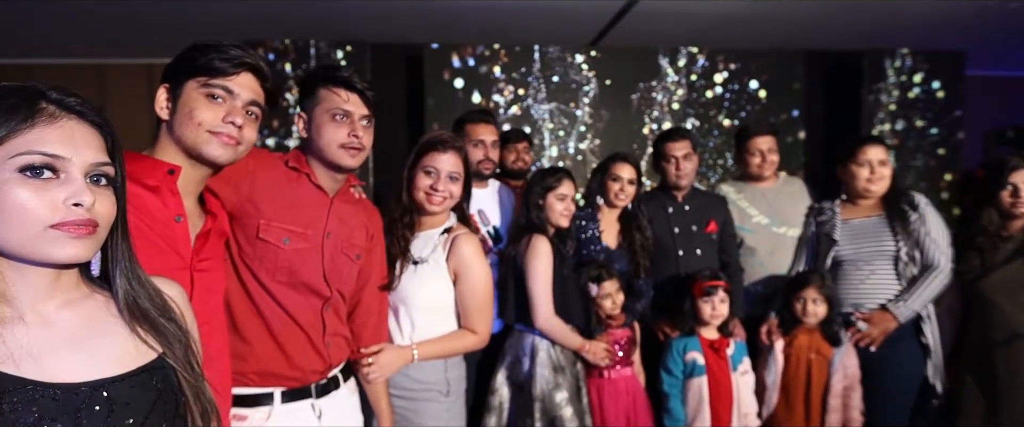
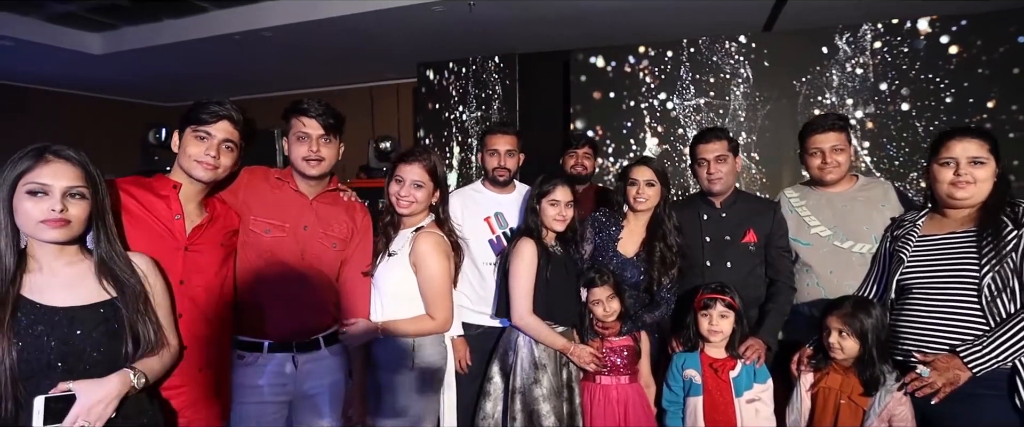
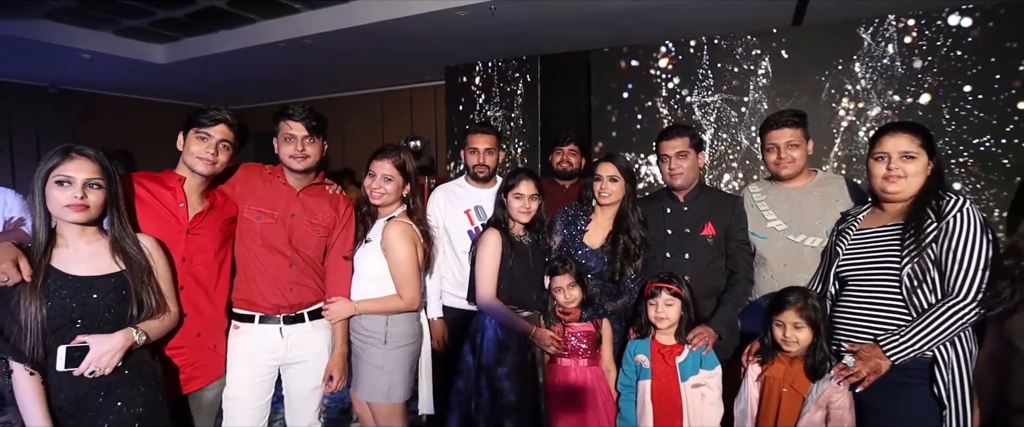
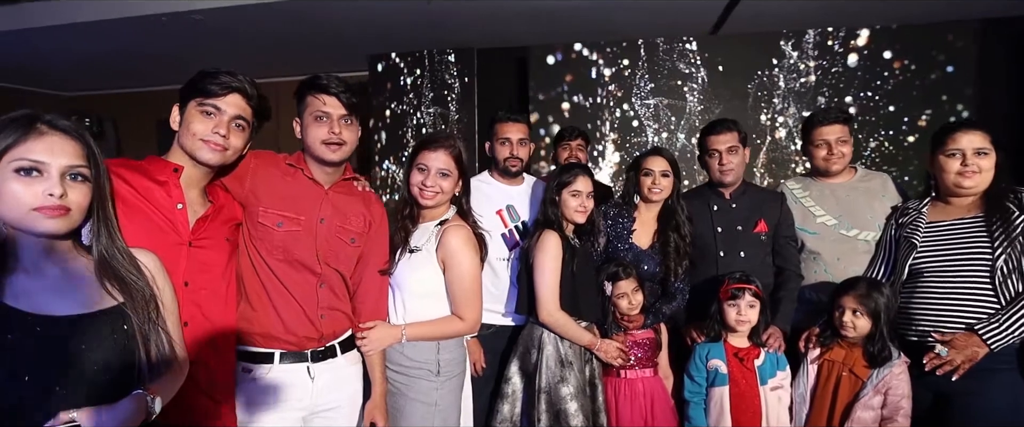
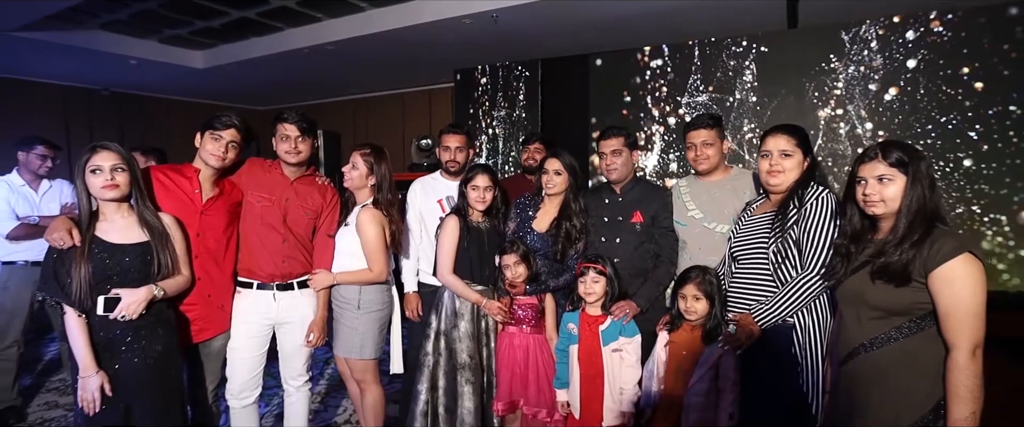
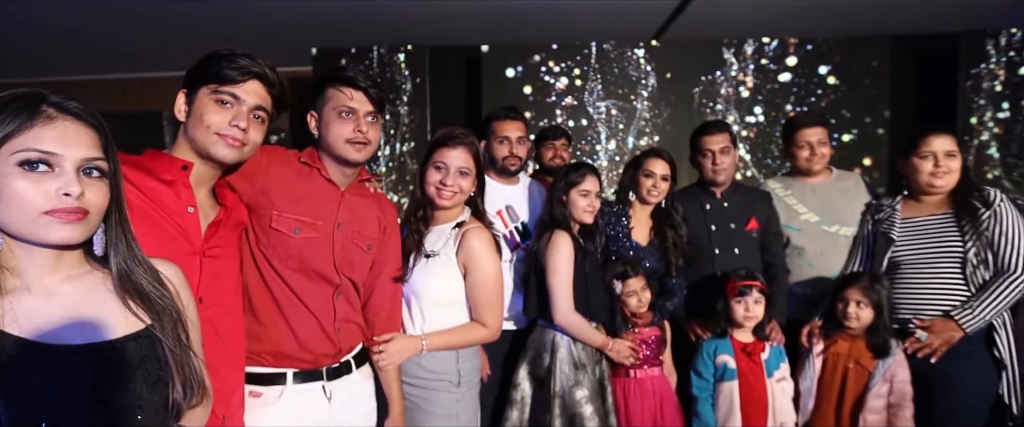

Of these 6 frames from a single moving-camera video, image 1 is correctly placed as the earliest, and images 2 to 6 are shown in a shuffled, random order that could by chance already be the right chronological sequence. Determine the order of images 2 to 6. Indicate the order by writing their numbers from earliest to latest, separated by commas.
6, 4, 2, 3, 5
